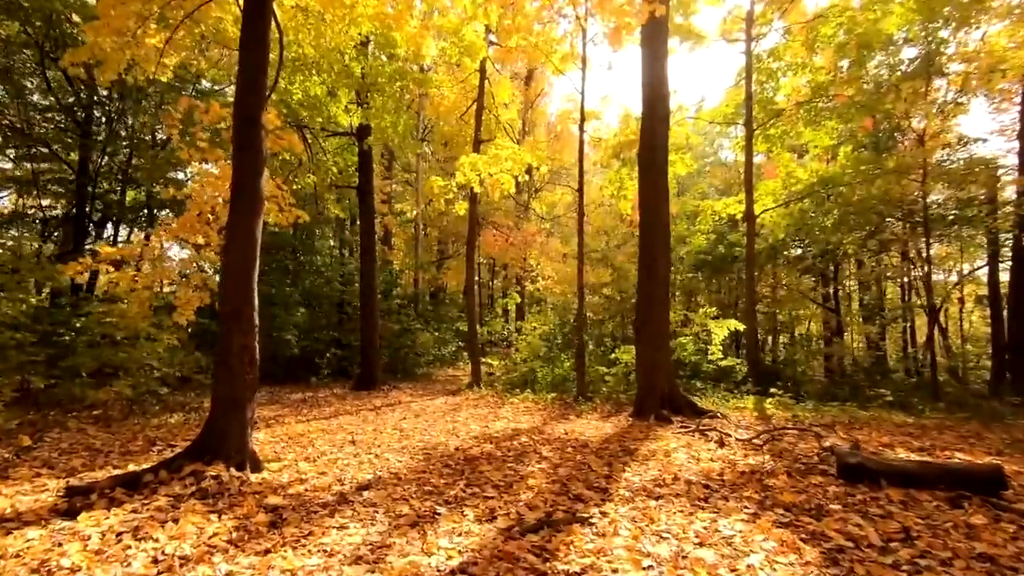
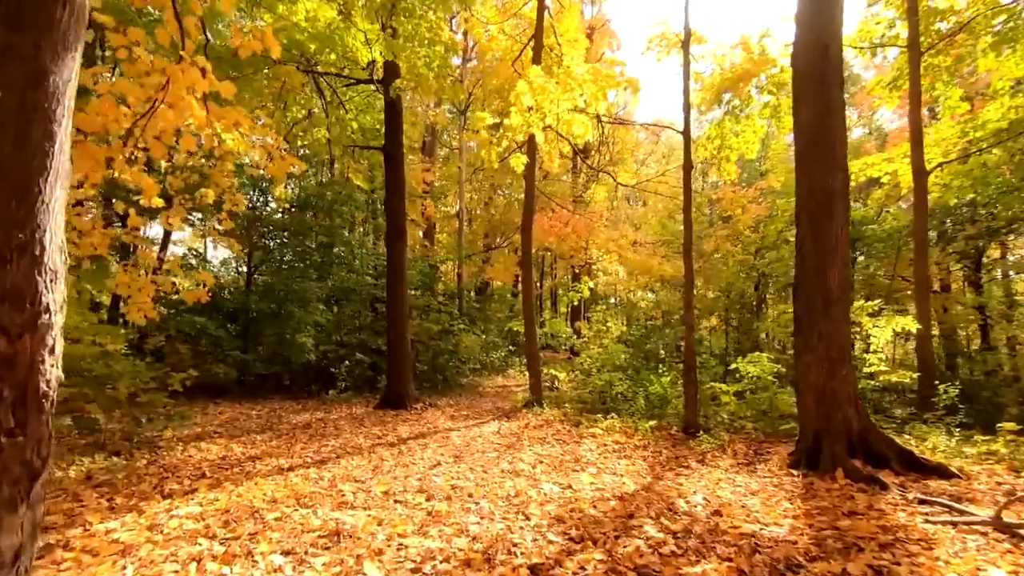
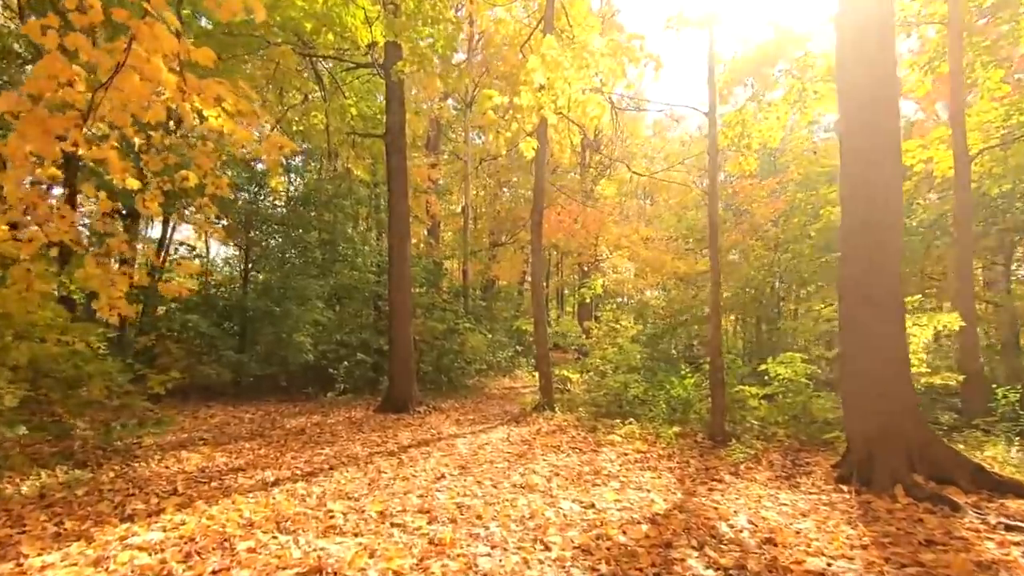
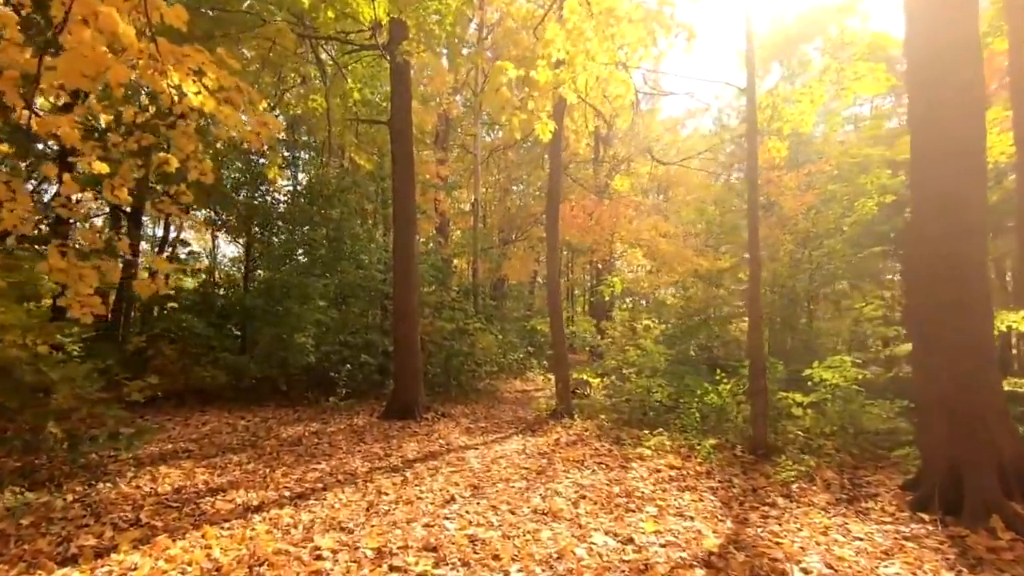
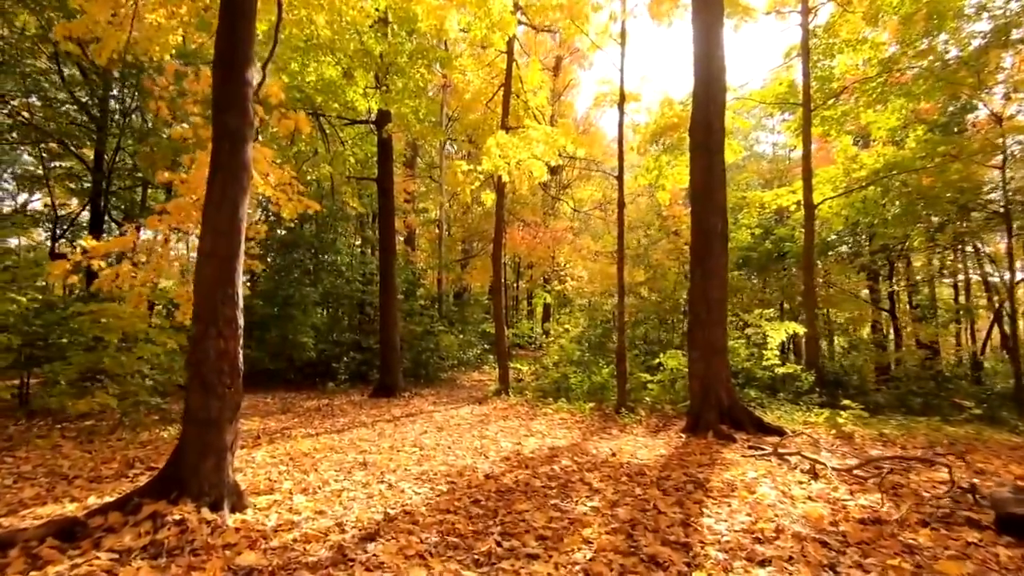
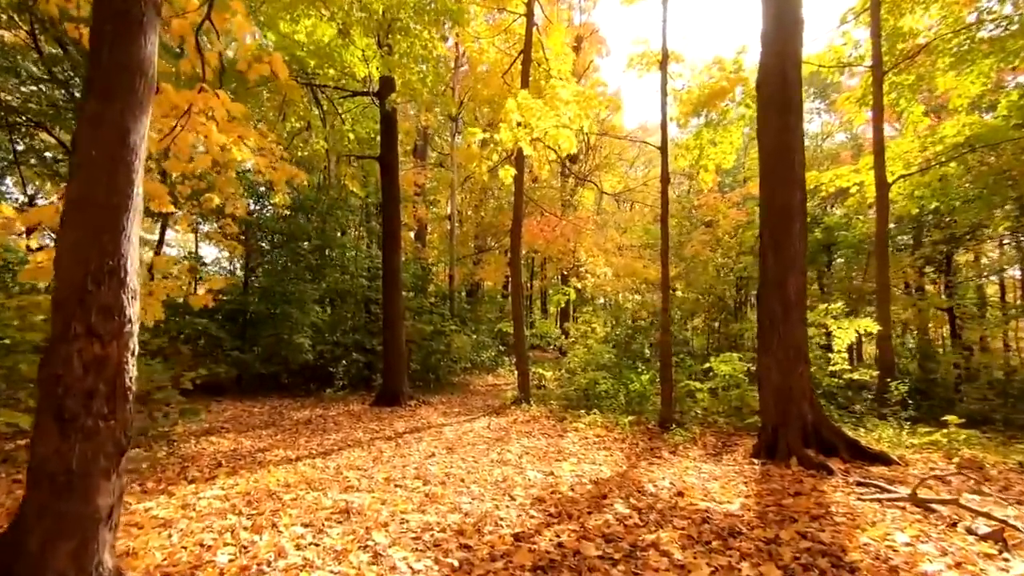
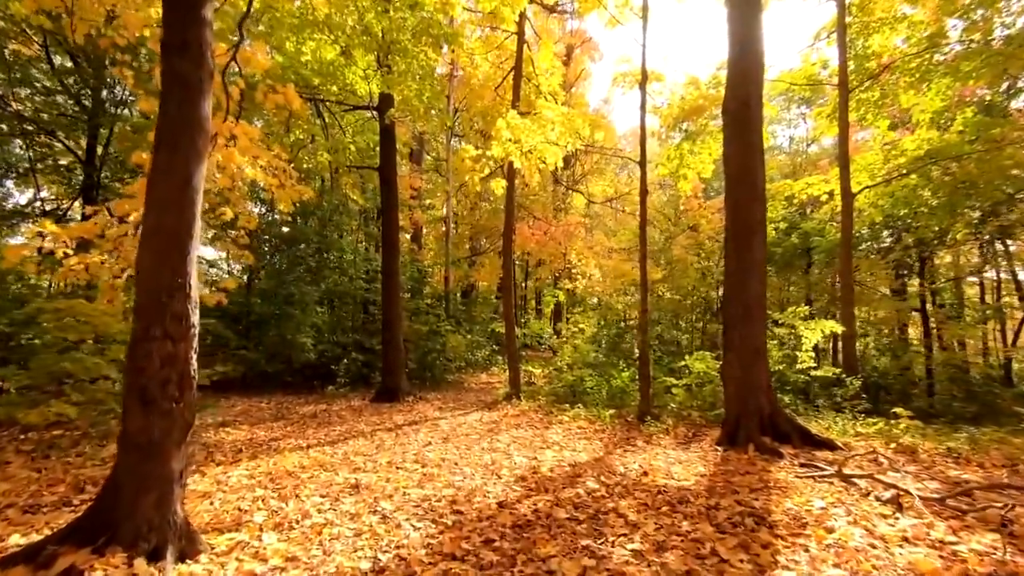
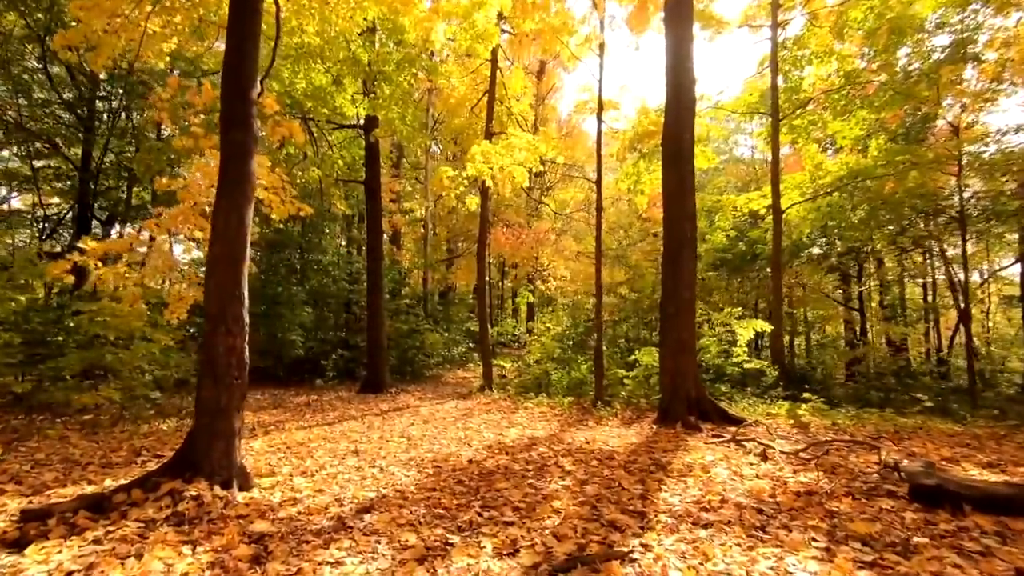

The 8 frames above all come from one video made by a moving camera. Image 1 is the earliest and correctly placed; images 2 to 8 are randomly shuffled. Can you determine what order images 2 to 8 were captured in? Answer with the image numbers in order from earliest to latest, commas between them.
8, 5, 7, 6, 2, 3, 4
